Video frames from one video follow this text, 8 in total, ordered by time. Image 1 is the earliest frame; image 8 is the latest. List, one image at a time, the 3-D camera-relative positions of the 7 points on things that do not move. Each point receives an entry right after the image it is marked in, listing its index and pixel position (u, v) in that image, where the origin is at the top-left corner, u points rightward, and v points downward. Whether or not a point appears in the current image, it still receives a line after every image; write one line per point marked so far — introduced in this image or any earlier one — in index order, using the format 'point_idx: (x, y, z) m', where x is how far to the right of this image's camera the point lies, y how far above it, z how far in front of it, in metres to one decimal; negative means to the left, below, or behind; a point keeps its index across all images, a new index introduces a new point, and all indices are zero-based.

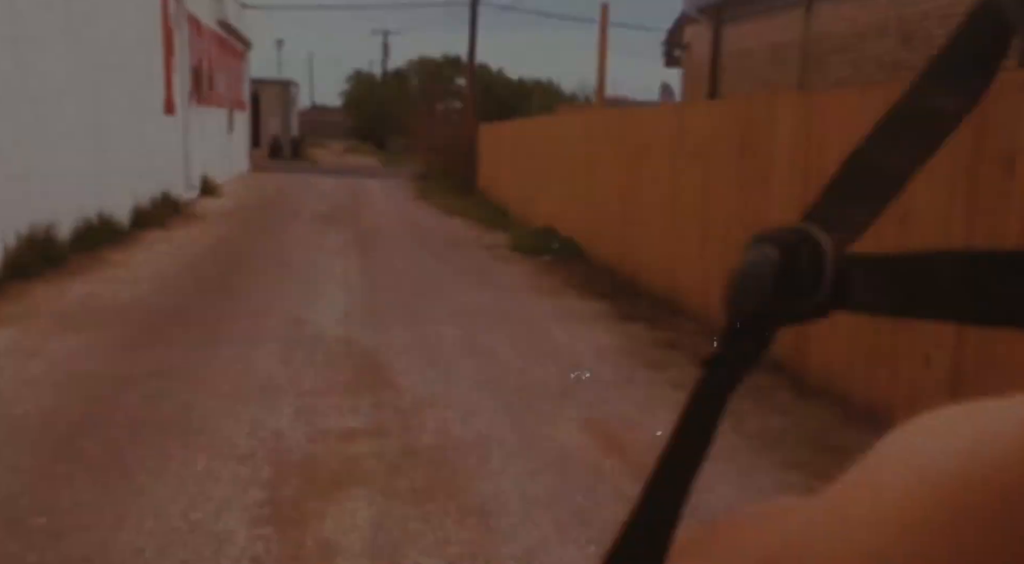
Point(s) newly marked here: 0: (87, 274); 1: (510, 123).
0: (-4.4, +0.1, +10.2) m
1: (0.0, +3.0, +18.9) m
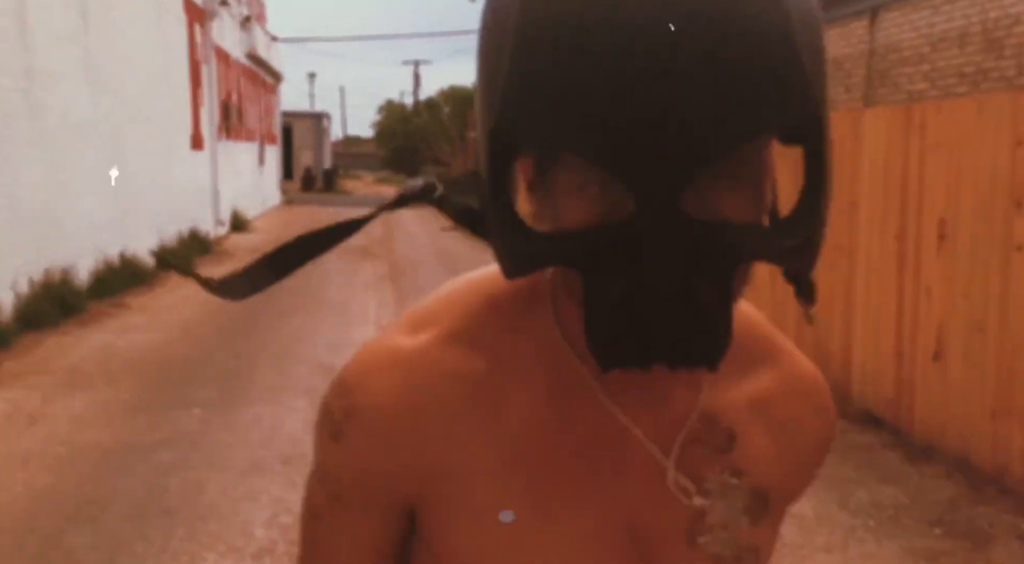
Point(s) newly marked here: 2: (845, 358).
0: (-3.9, -0.4, +9.6) m
1: (+0.7, +2.4, +18.2) m
2: (+2.0, -0.4, +5.9) m
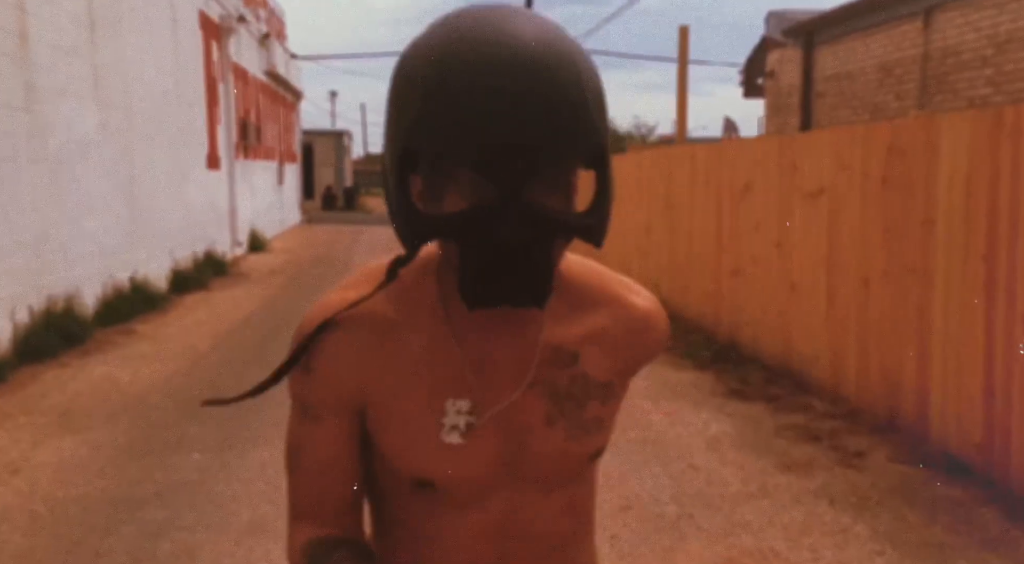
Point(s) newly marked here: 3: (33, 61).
0: (-3.7, -0.6, +9.1) m
1: (+1.1, +2.0, +17.6) m
2: (+2.1, -0.6, +5.2) m
3: (-4.5, +2.0, +9.3) m
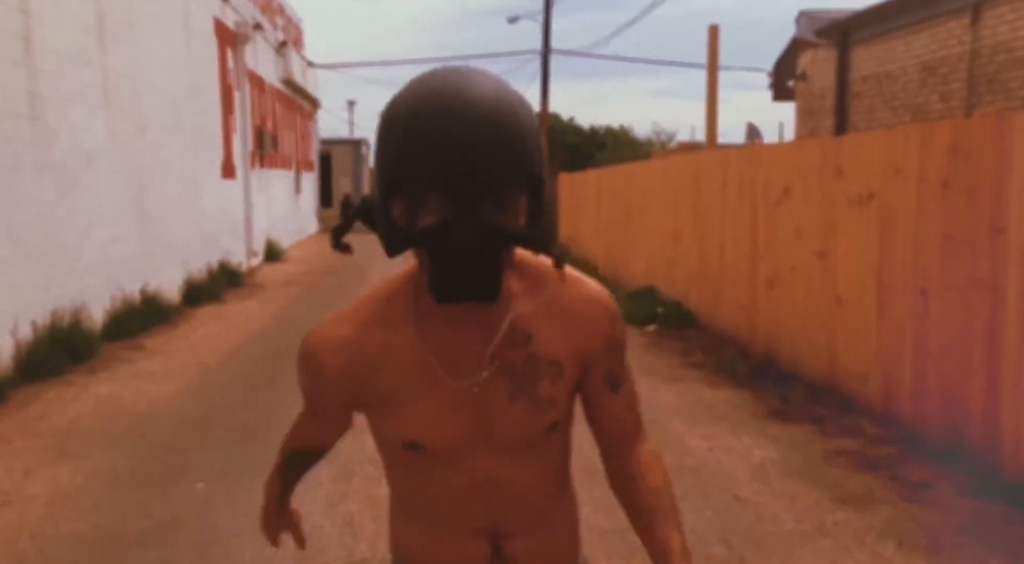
0: (-3.5, -0.8, +8.7) m
1: (+1.5, +1.8, +17.2) m
2: (+2.3, -0.7, +4.7) m
3: (-4.3, +1.9, +9.0) m
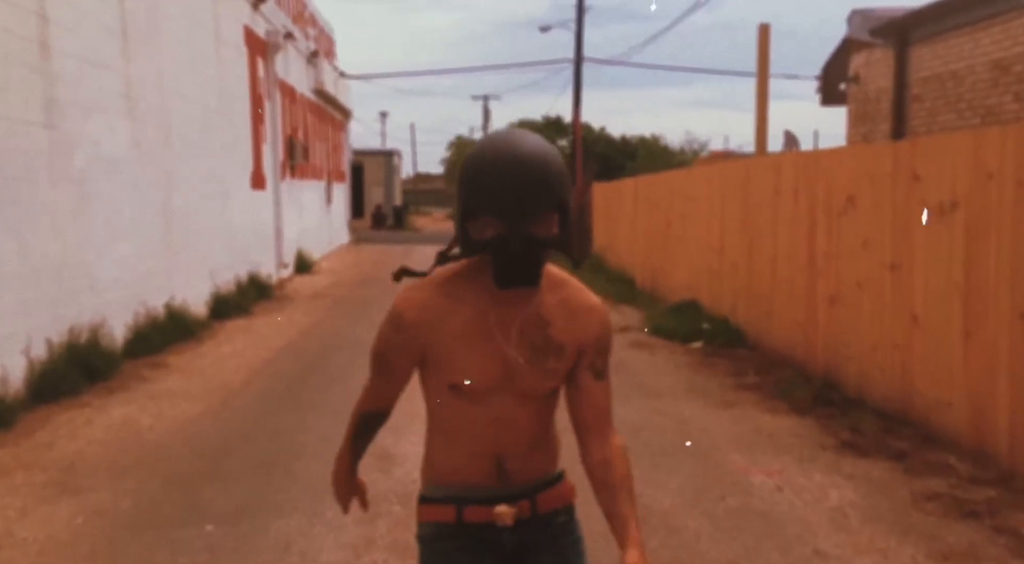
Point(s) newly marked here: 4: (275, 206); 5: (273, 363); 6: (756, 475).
0: (-3.2, -0.9, +8.3) m
1: (+2.1, +1.6, +16.6) m
2: (+2.5, -0.7, +4.1) m
3: (-3.9, +1.8, +8.6) m
4: (-4.4, +1.4, +18.6) m
5: (-2.3, -0.8, +9.6) m
6: (+1.3, -1.0, +5.4) m
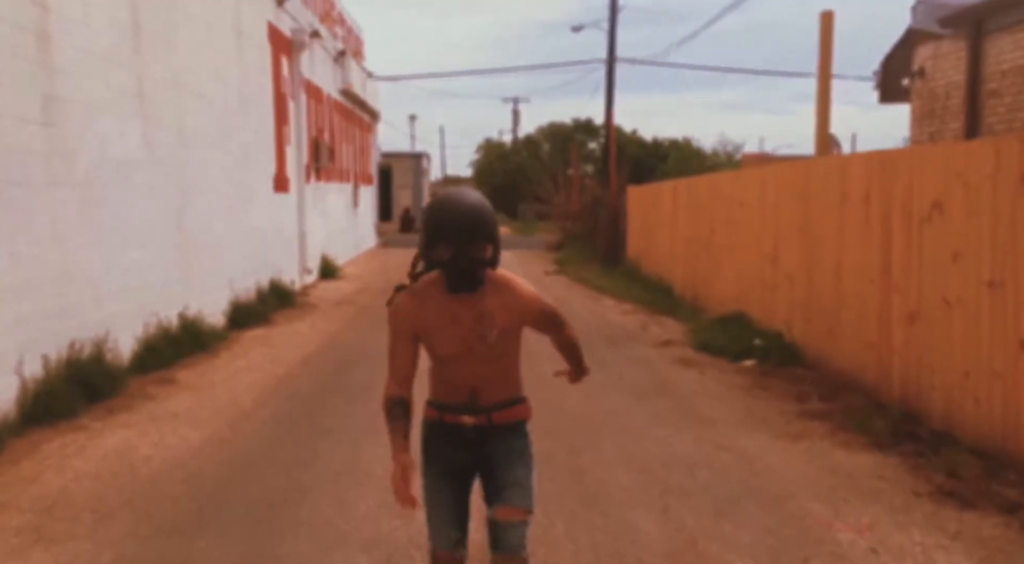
0: (-2.9, -1.0, +7.6) m
1: (+2.6, +1.5, +15.8) m
2: (+2.6, -0.8, +3.3) m
3: (-3.6, +1.7, +7.9) m
4: (-3.9, +1.3, +18.0) m
5: (-2.0, -0.9, +8.9) m
6: (+1.5, -1.1, +4.6) m
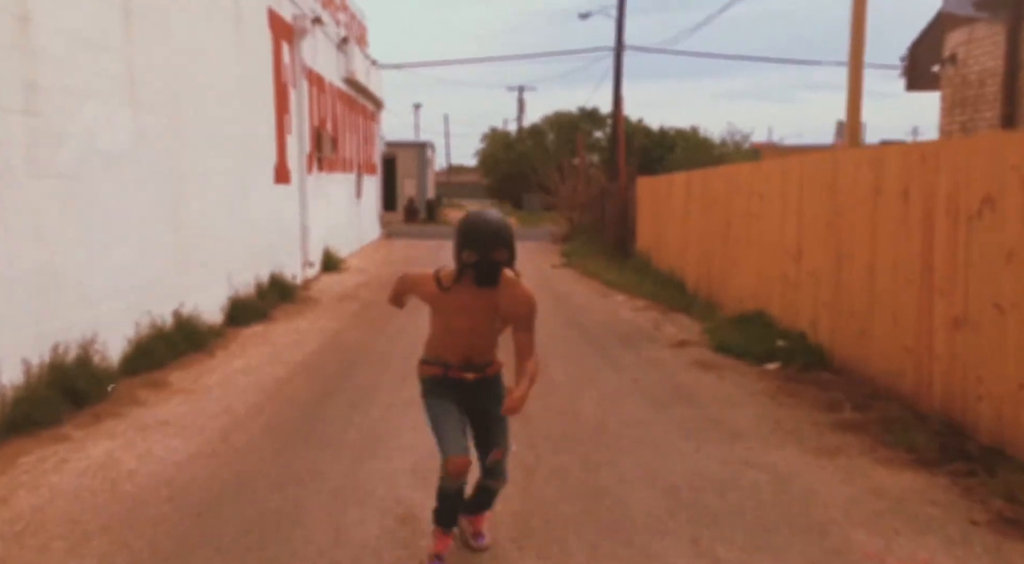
0: (-2.8, -1.0, +7.2) m
1: (+2.7, +1.6, +15.3) m
2: (+2.7, -0.9, +2.8) m
3: (-3.5, +1.7, +7.4) m
4: (-3.7, +1.4, +17.5) m
5: (-1.9, -0.9, +8.4) m
6: (+1.6, -1.2, +4.1) m
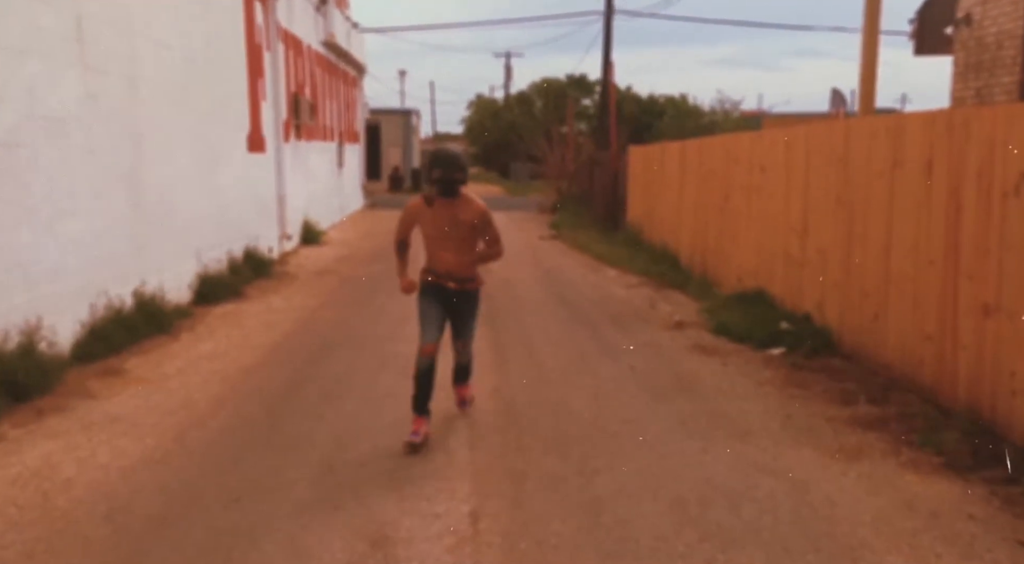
0: (-2.9, -0.9, +6.5) m
1: (+2.5, +2.0, +14.6) m
2: (+2.6, -0.9, +2.2) m
3: (-3.6, +1.8, +6.7) m
4: (-4.0, +1.9, +16.8) m
5: (-2.0, -0.7, +7.8) m
6: (+1.5, -1.1, +3.5) m
